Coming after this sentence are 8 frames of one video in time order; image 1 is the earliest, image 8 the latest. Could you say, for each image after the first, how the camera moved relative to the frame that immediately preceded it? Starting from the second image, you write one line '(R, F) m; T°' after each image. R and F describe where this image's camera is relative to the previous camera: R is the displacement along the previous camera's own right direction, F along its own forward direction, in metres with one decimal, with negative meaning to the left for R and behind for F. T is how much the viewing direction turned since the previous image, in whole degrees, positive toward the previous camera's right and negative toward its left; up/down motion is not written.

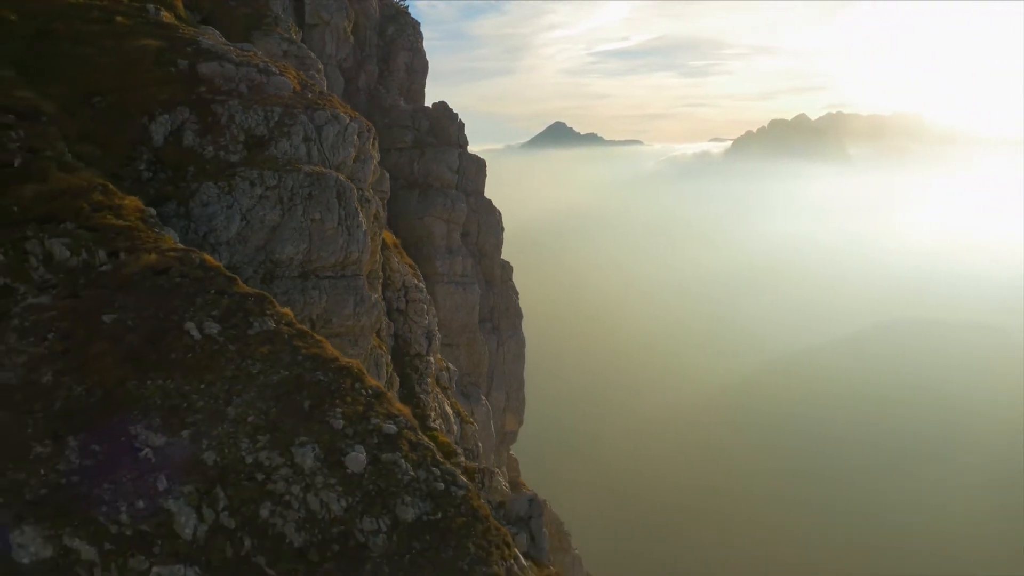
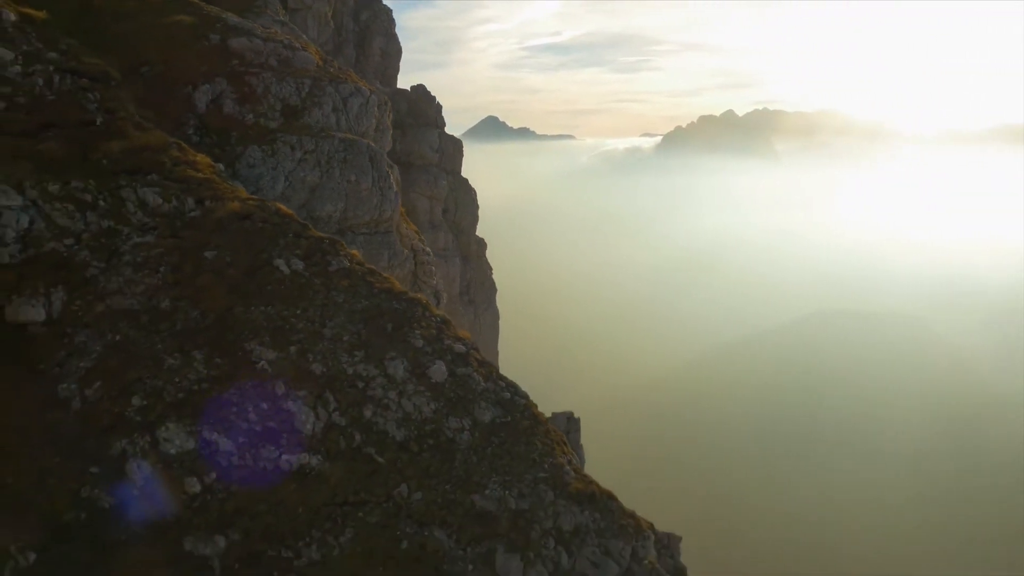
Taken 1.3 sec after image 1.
(-3.9, -4.0) m; +4°
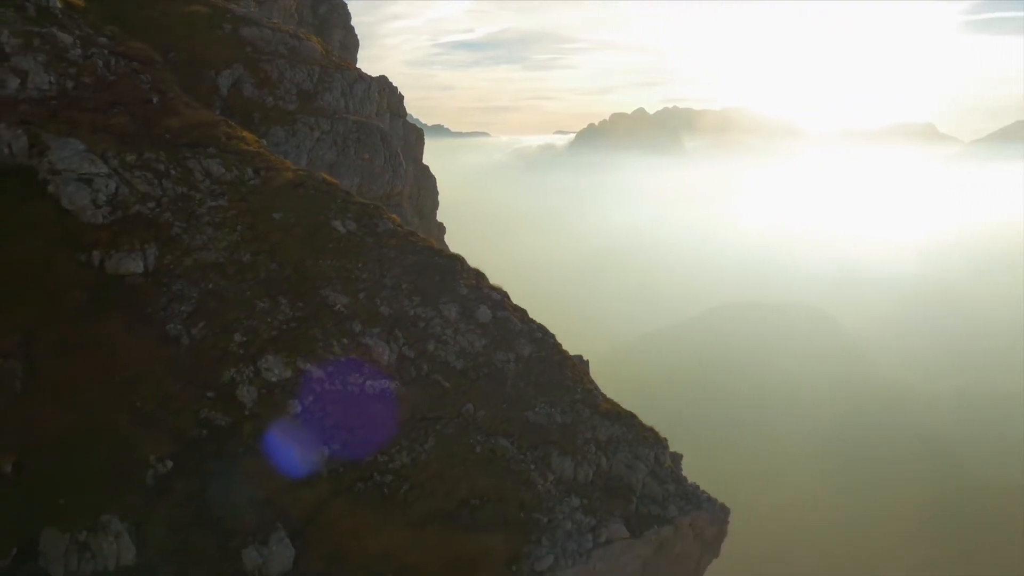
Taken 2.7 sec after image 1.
(-4.3, -4.6) m; +5°
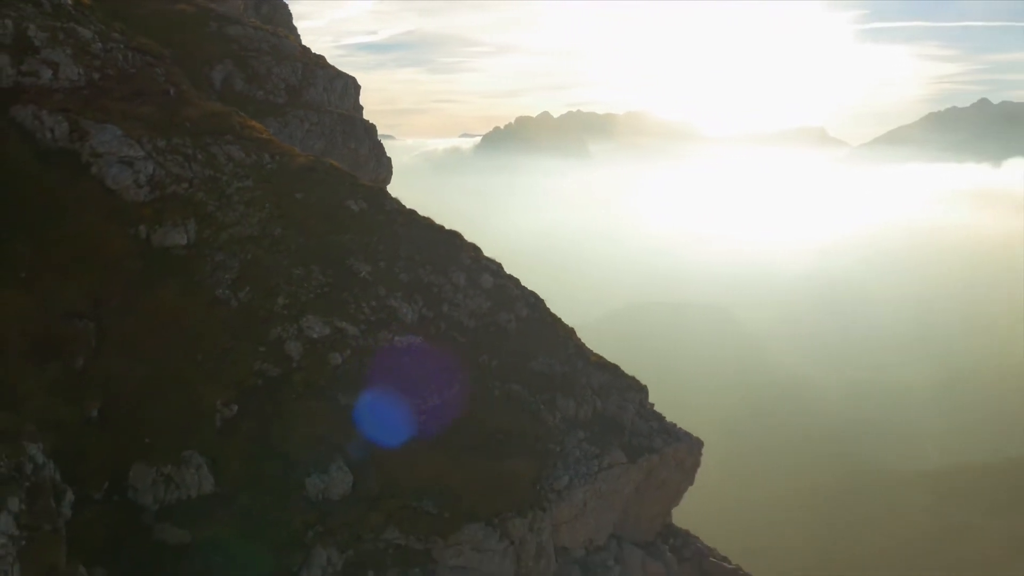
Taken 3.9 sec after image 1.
(-3.7, -4.3) m; +6°
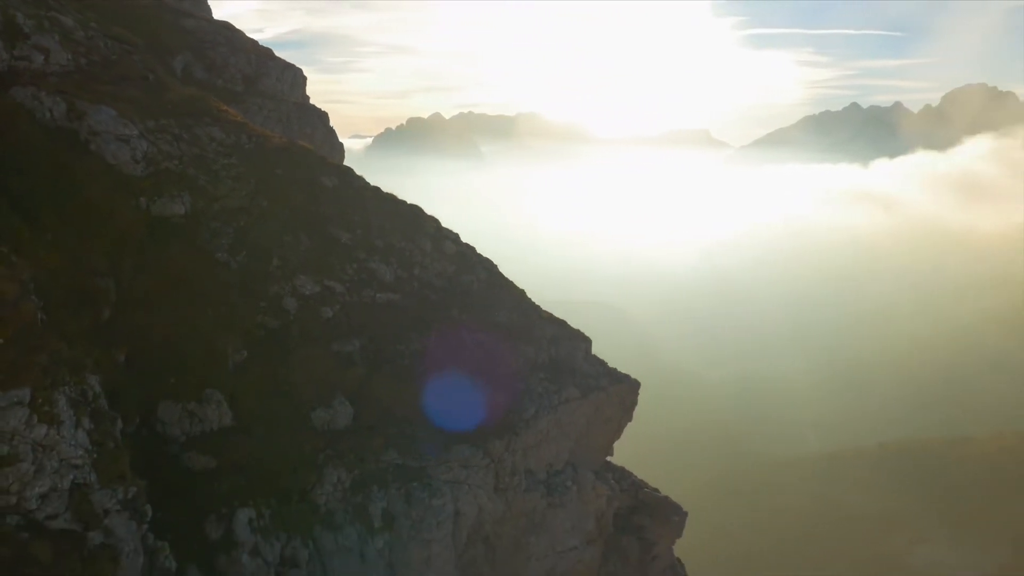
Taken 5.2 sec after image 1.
(-3.1, -4.8) m; +7°
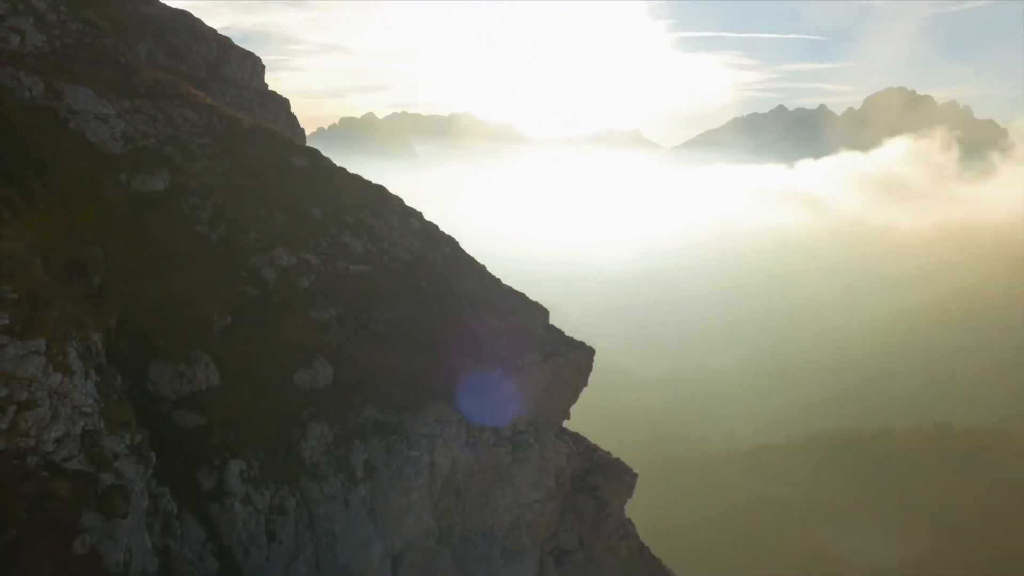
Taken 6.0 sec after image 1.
(-1.3, -2.6) m; +4°
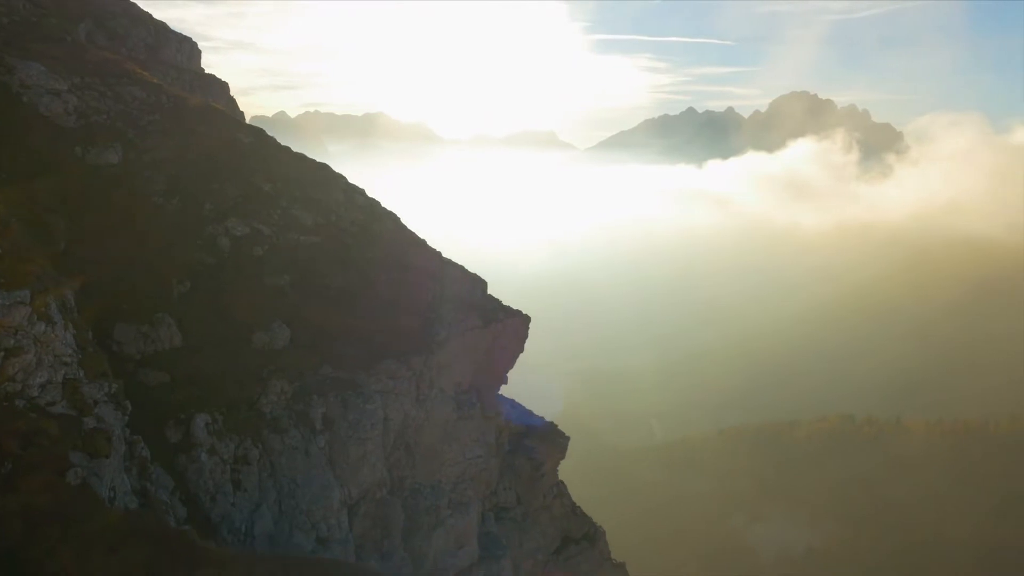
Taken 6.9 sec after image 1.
(-1.3, -2.8) m; +5°
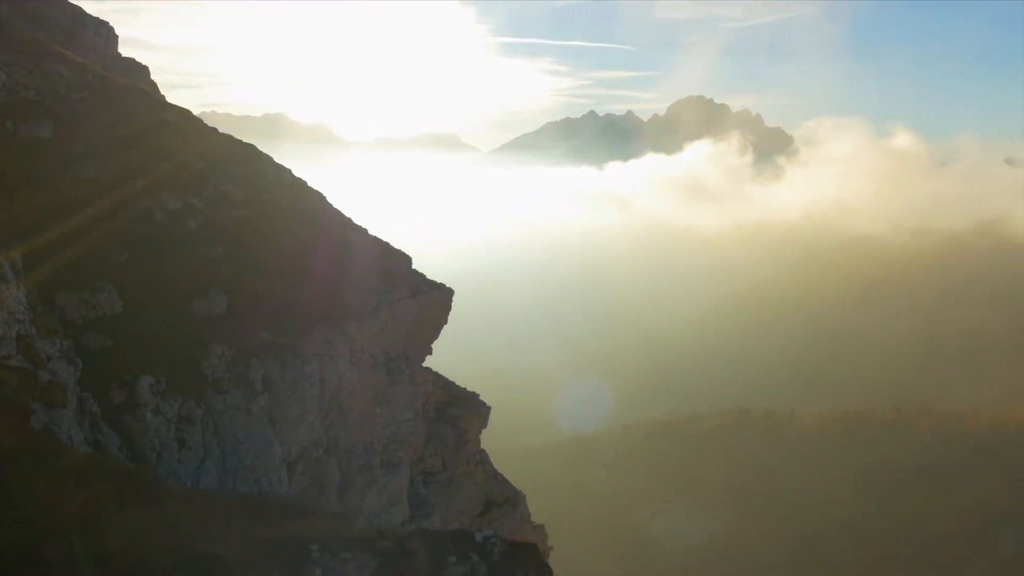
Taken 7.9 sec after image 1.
(-1.0, -2.6) m; +6°
